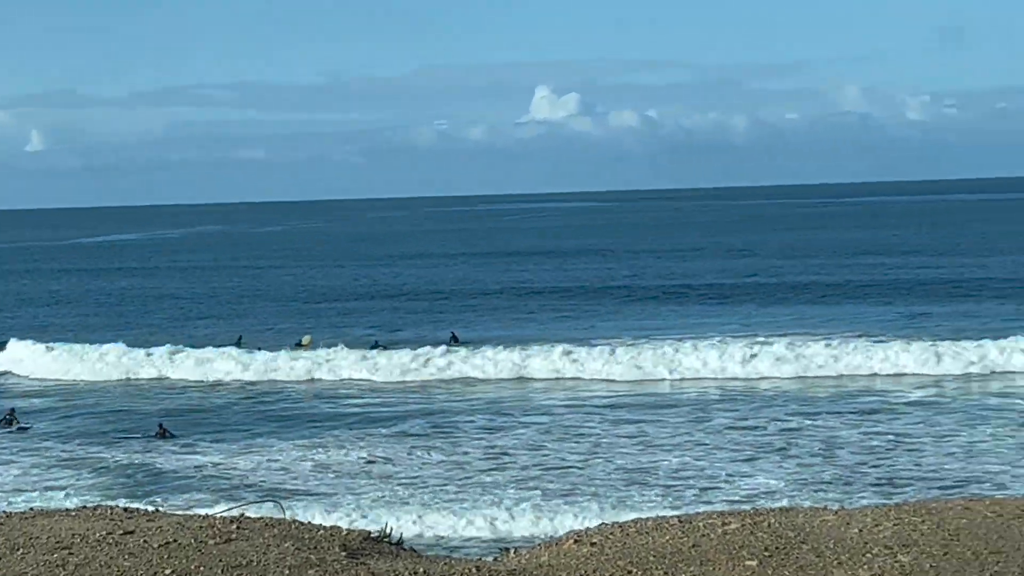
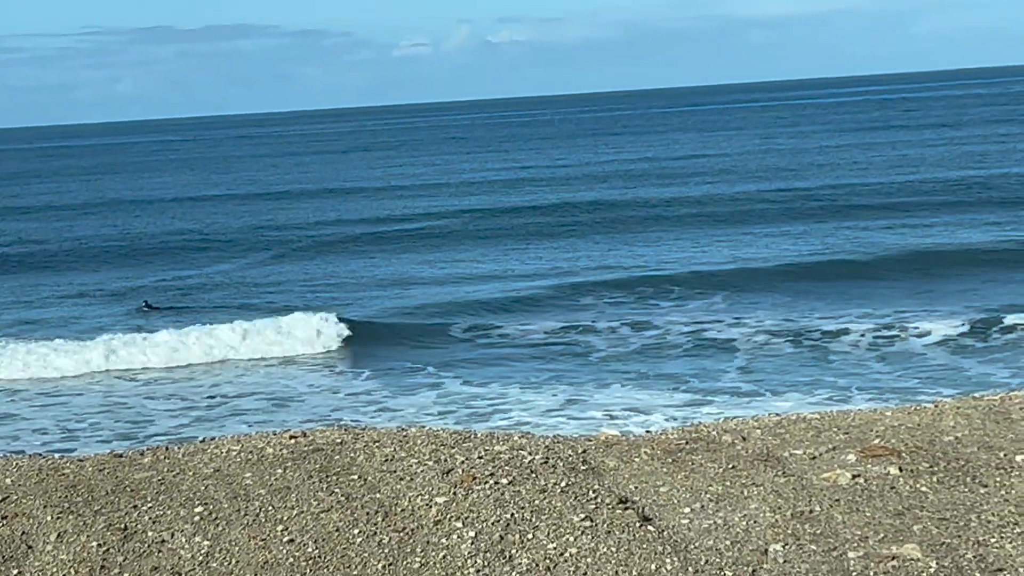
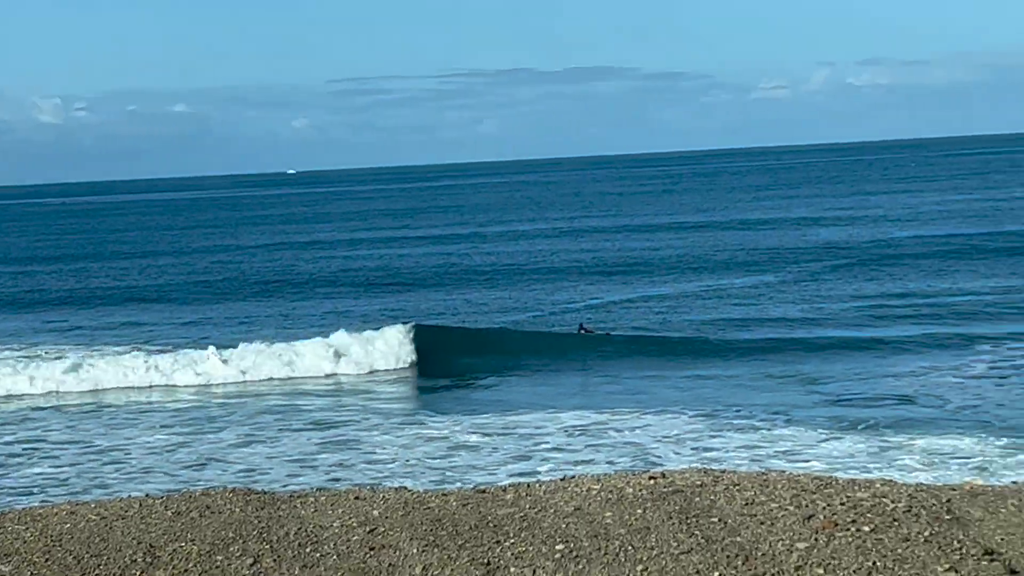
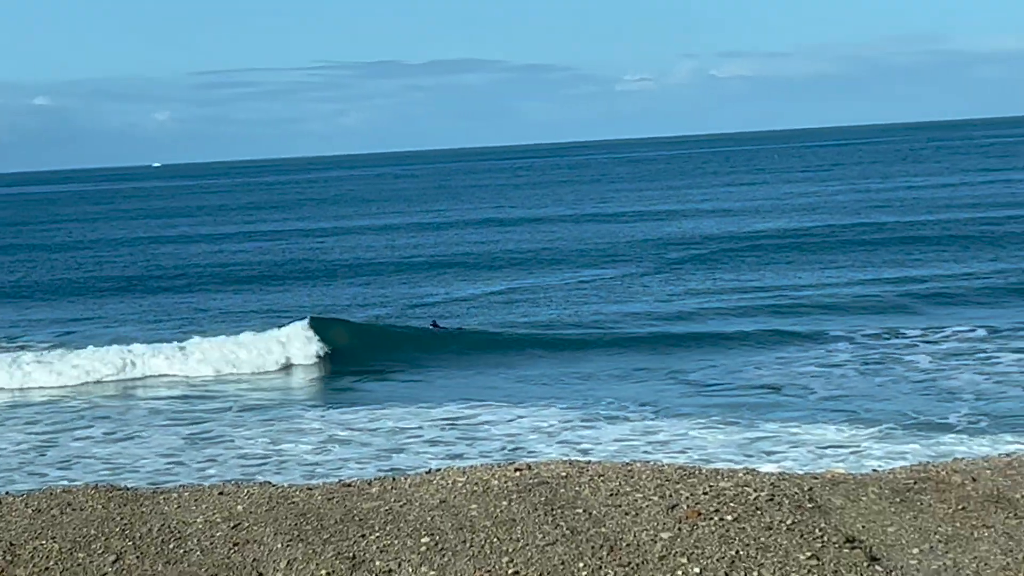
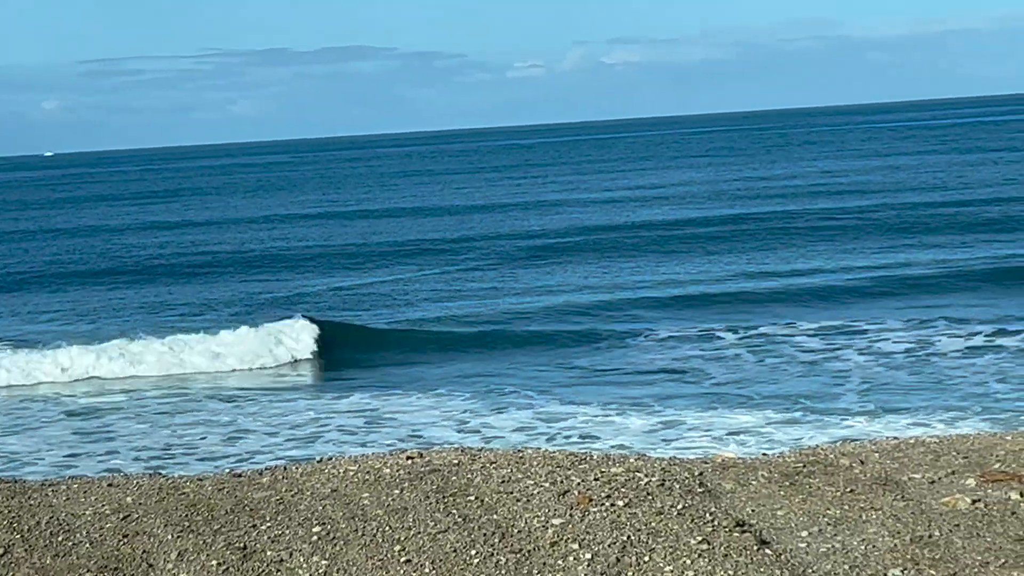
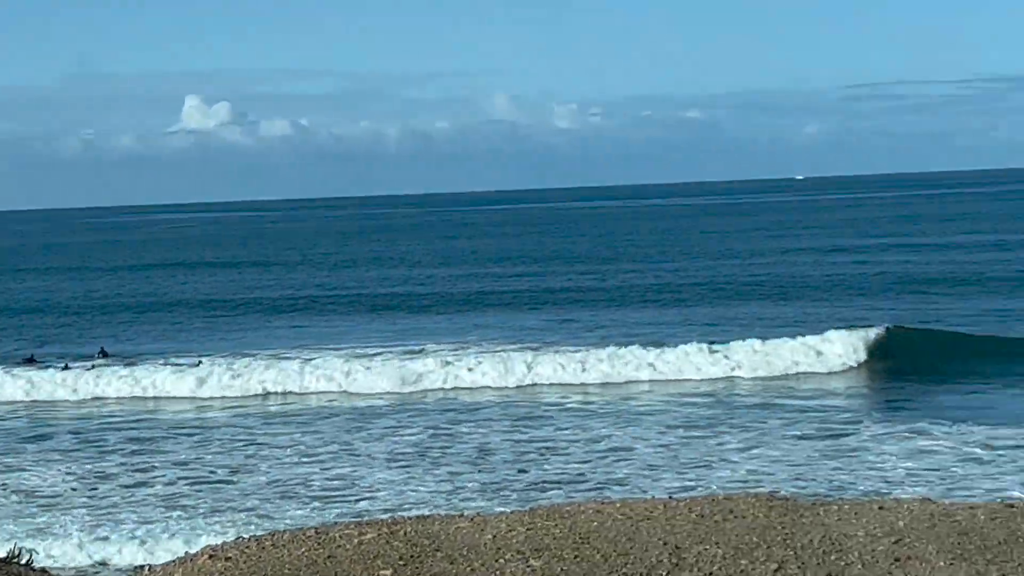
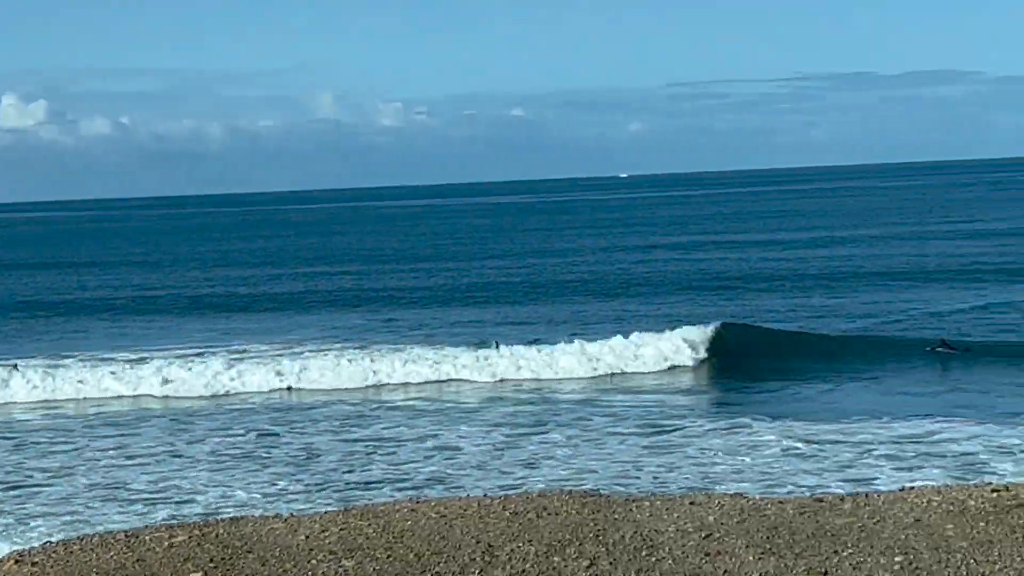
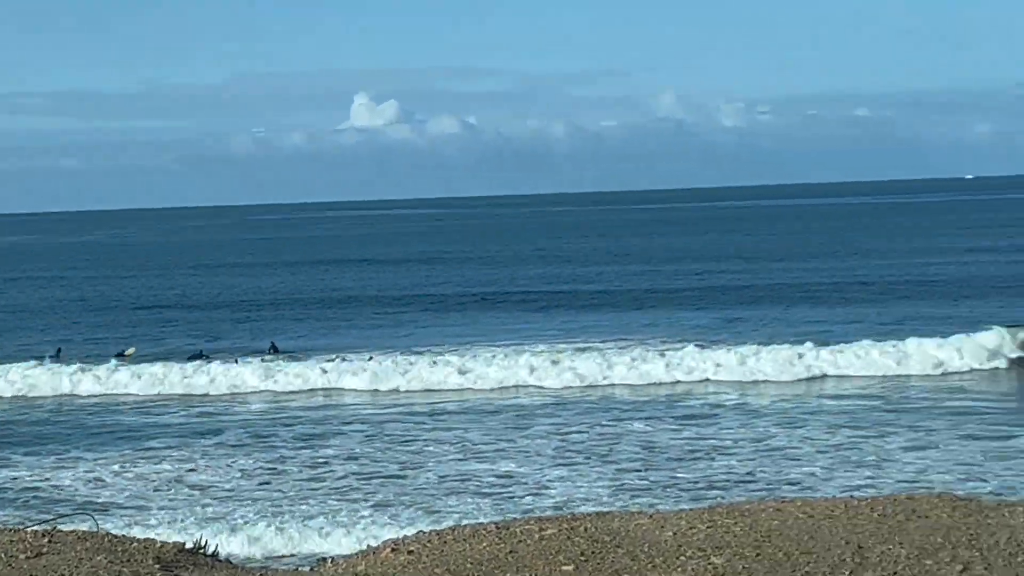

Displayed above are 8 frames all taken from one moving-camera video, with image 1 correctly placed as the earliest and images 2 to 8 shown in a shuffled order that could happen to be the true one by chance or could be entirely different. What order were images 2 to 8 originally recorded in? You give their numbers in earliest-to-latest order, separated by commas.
8, 6, 7, 3, 4, 5, 2
